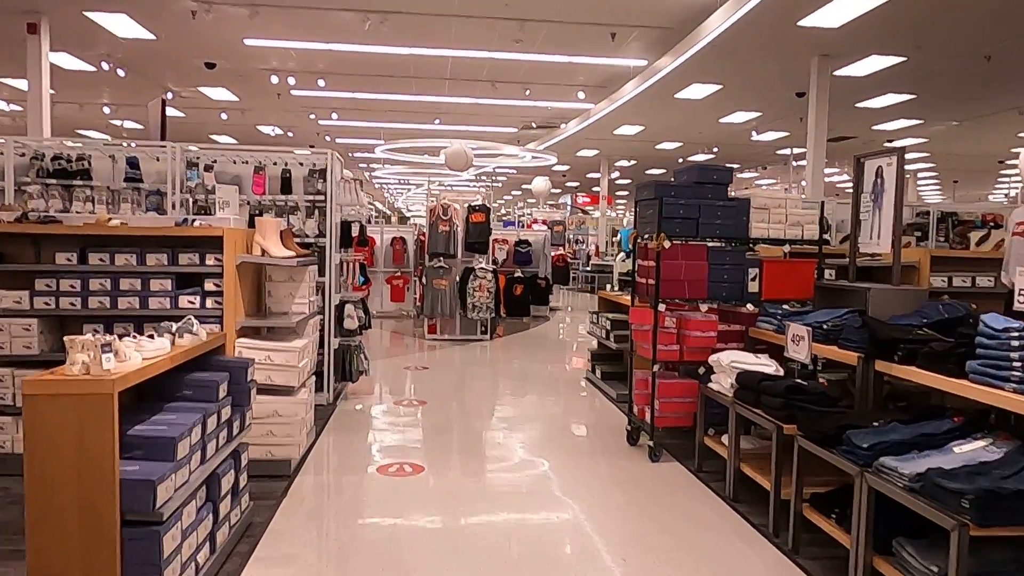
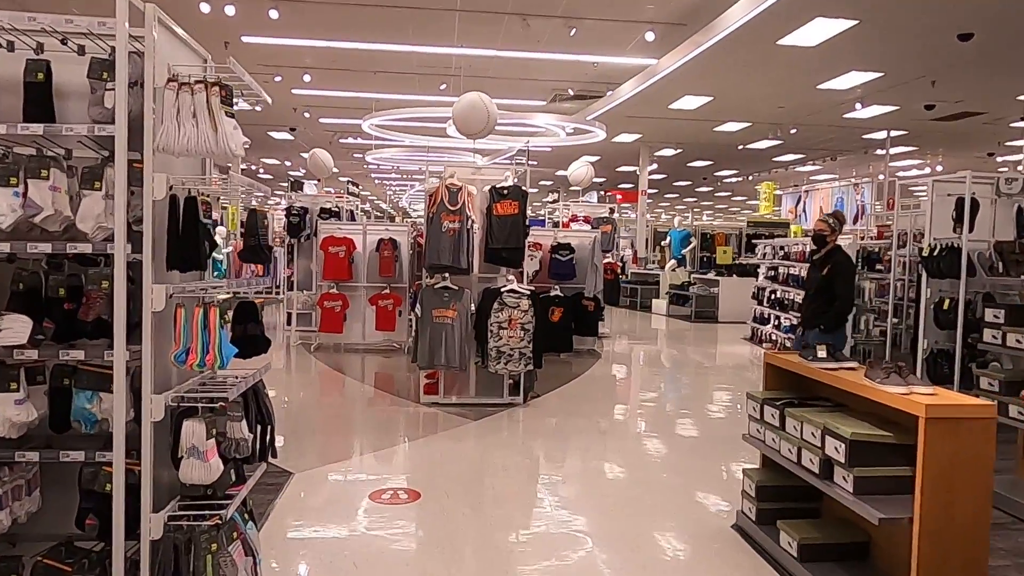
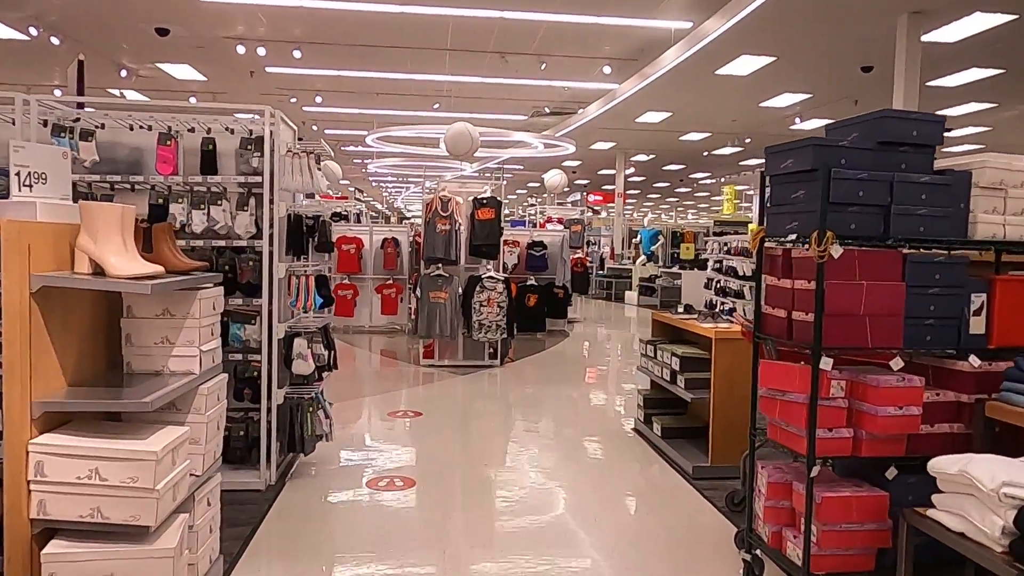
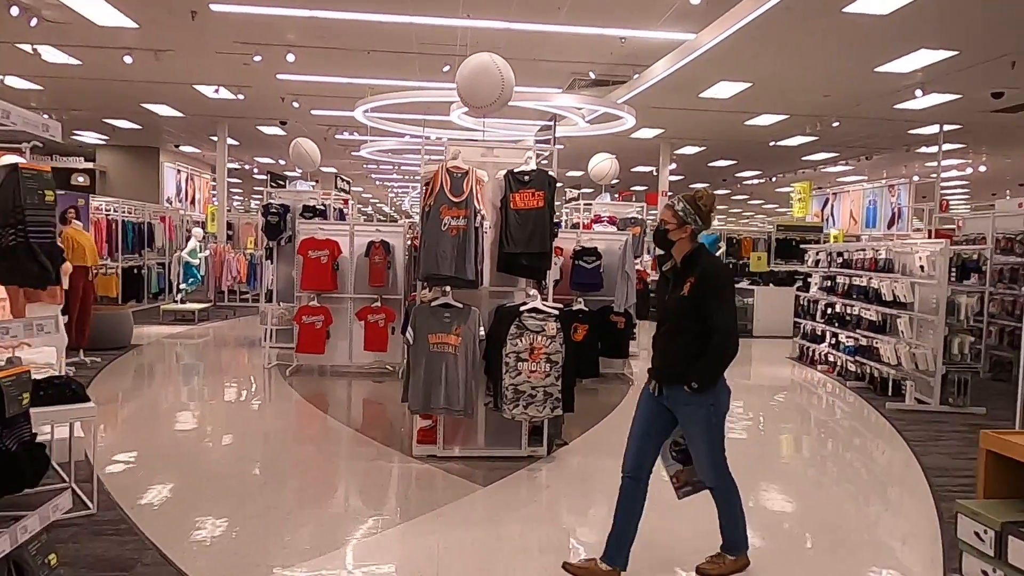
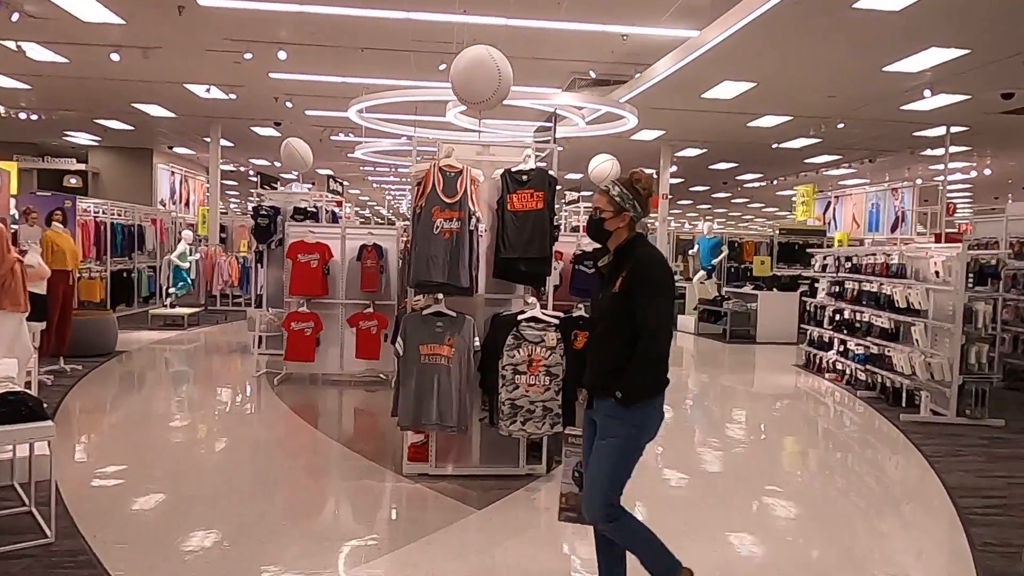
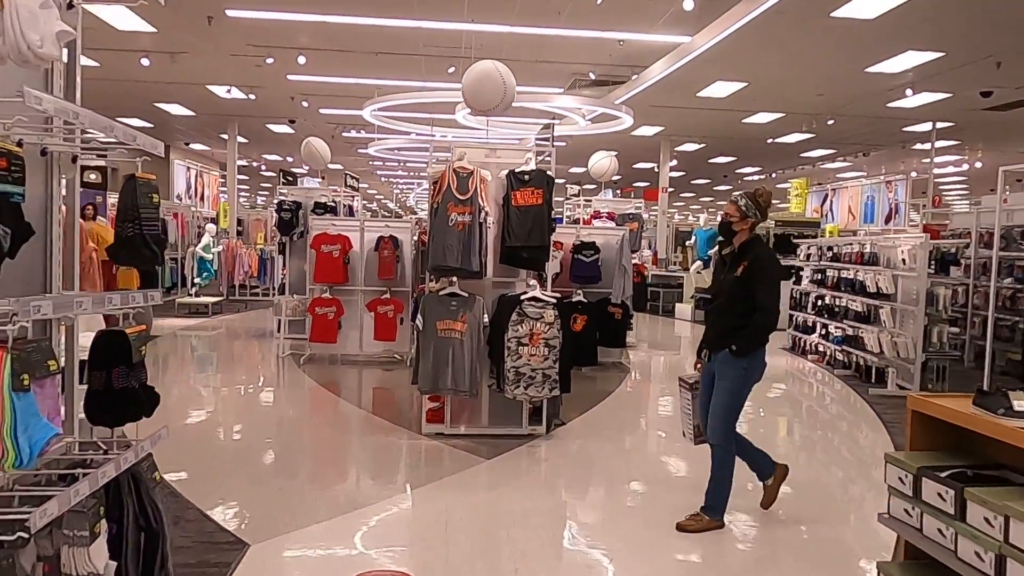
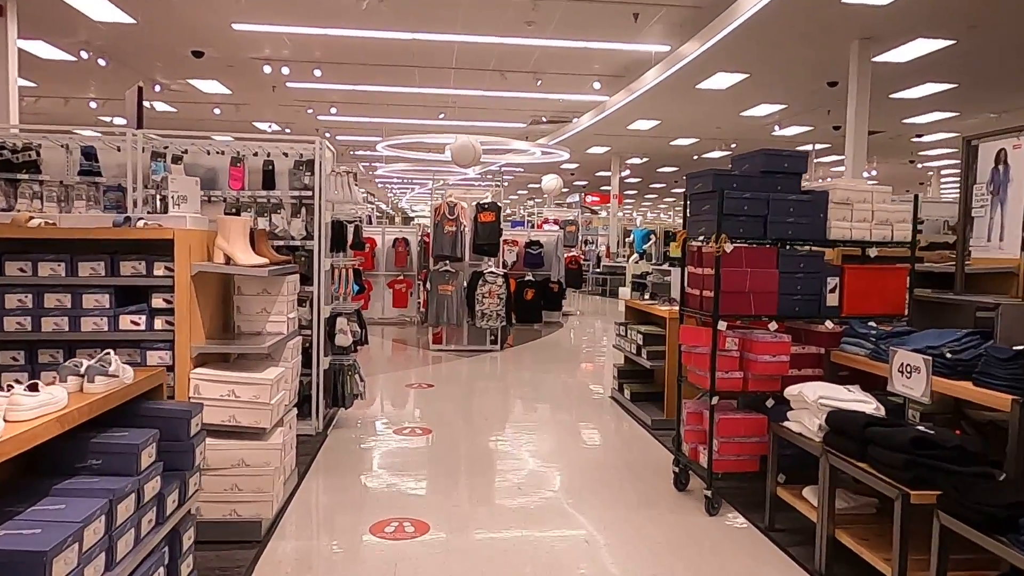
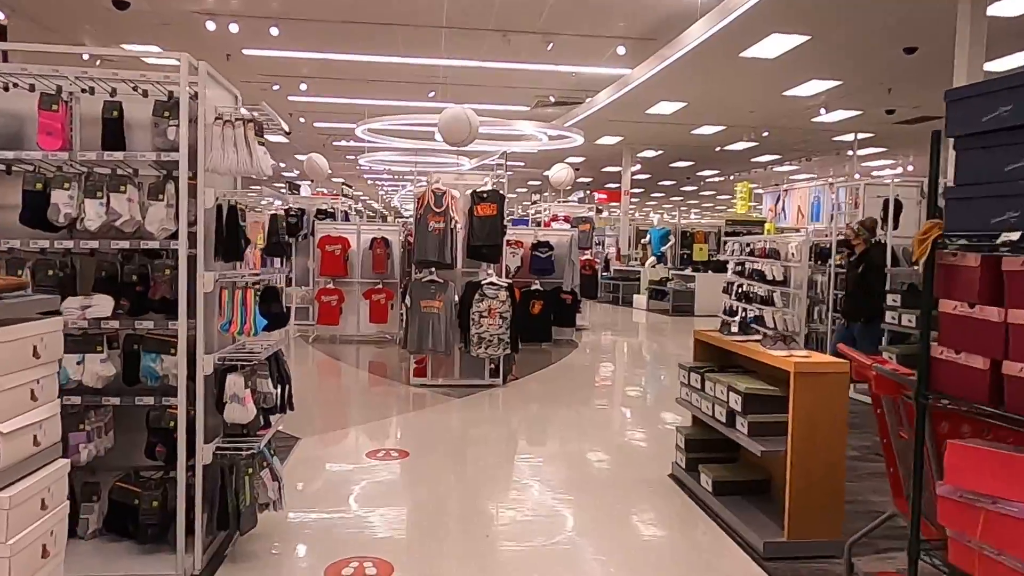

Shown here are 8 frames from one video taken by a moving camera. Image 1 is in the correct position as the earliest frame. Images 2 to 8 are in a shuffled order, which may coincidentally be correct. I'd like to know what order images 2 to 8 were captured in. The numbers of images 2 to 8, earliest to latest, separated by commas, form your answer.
7, 3, 8, 2, 6, 4, 5
